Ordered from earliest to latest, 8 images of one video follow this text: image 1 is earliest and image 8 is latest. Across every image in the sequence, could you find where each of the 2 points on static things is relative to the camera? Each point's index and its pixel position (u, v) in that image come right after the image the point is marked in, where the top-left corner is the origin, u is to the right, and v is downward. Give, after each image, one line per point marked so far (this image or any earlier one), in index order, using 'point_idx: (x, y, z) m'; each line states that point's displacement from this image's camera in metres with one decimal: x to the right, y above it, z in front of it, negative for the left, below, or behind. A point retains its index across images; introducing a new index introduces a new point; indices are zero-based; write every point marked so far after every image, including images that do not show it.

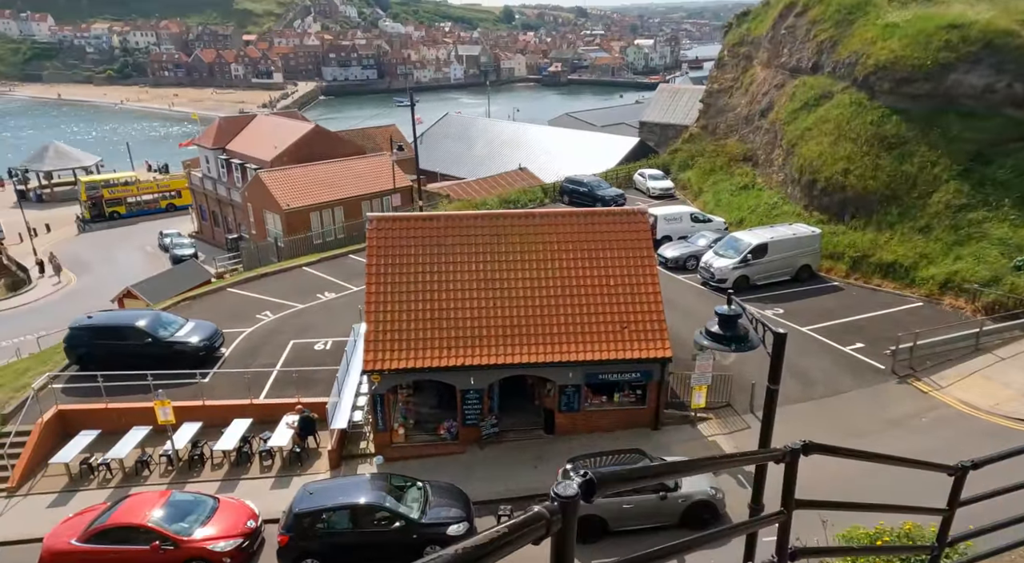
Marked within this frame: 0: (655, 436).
0: (+3.7, -3.9, +16.8) m
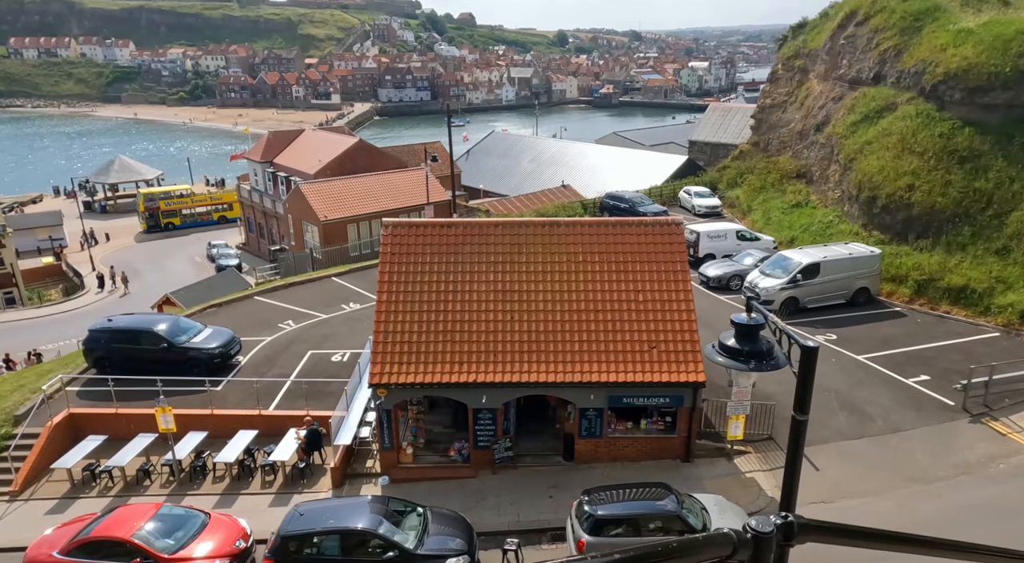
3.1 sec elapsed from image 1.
0: (+4.0, -4.3, +15.2) m
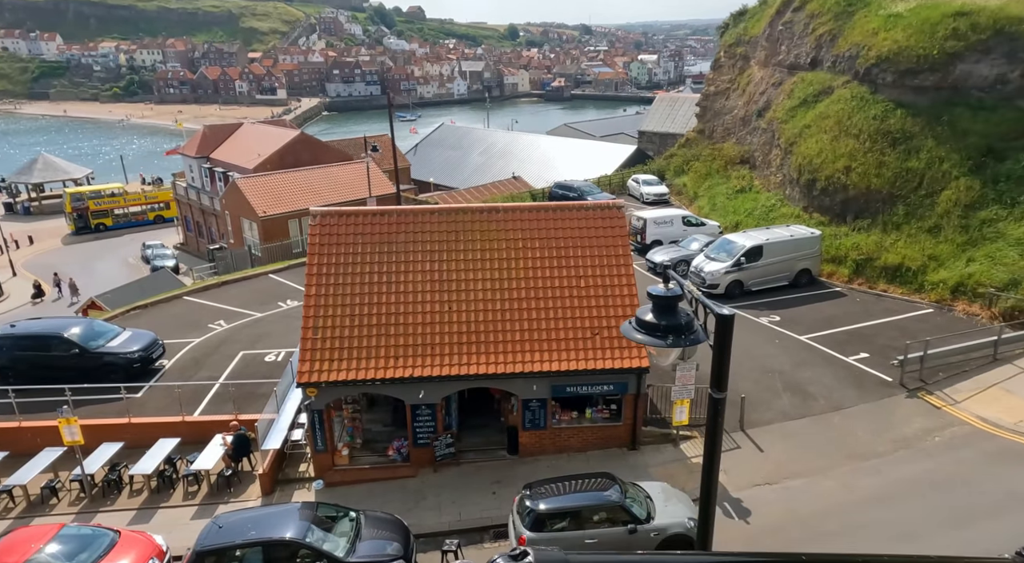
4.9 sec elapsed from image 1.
0: (+2.7, -3.9, +14.8) m
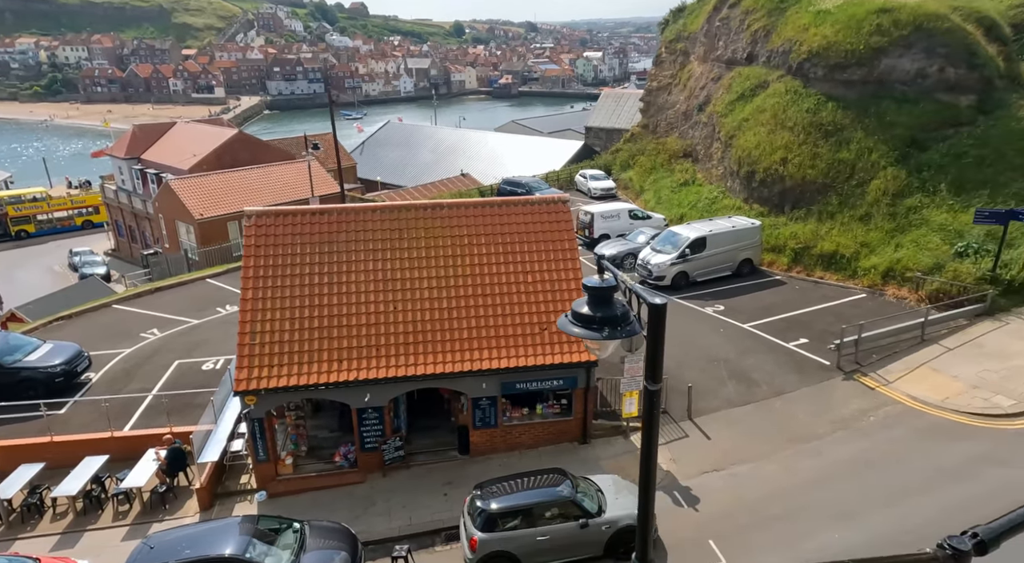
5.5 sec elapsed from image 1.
0: (+1.6, -3.8, +14.8) m
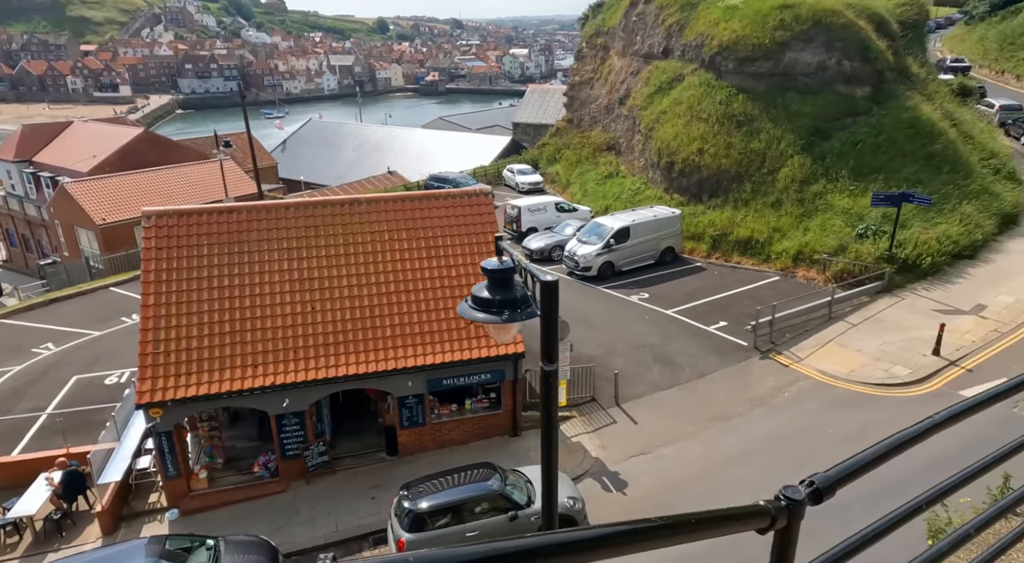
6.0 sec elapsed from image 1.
0: (0.0, -3.6, +14.8) m
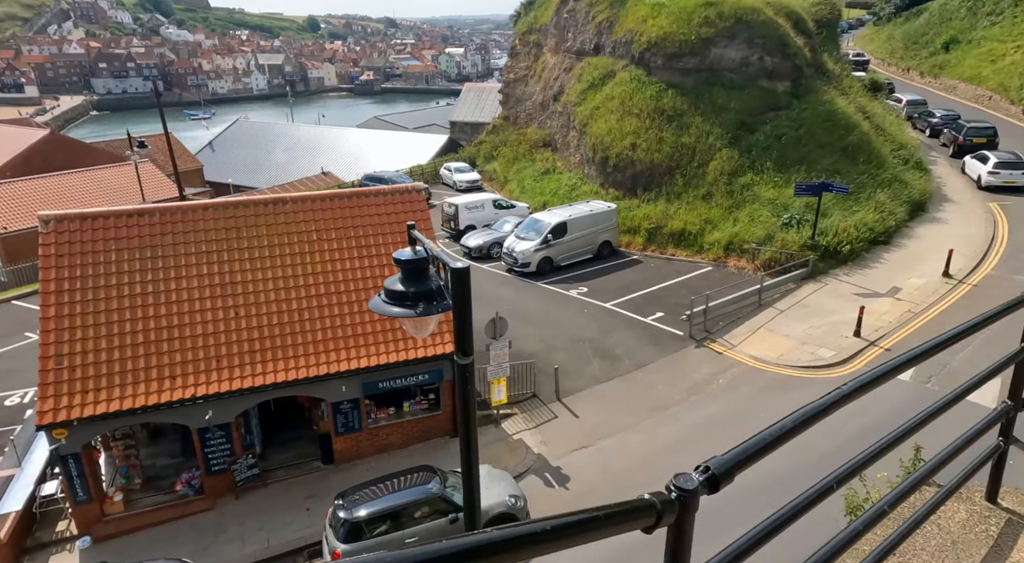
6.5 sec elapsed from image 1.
0: (-1.3, -3.6, +14.6) m
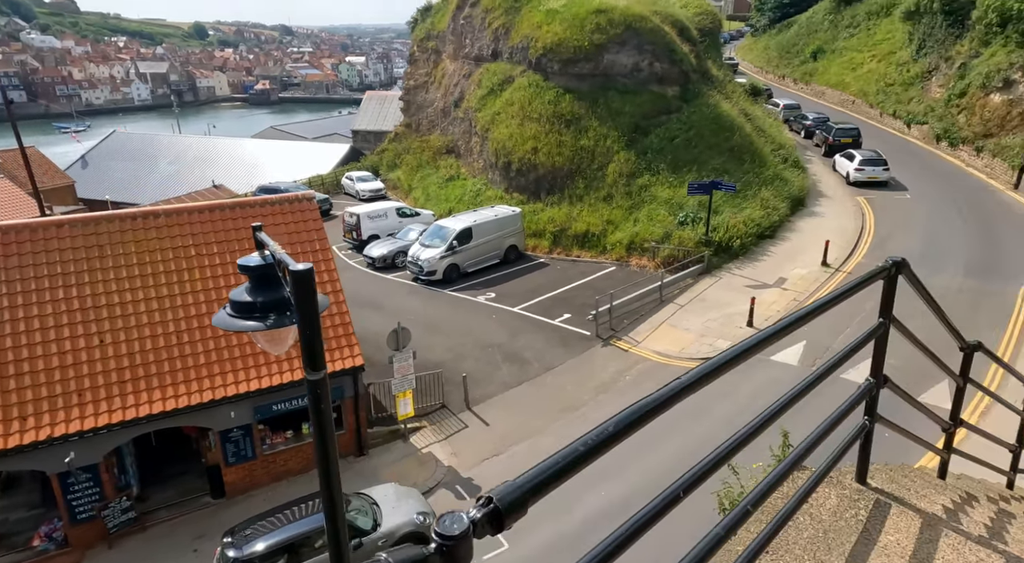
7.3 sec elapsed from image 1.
0: (-3.2, -3.8, +13.9) m
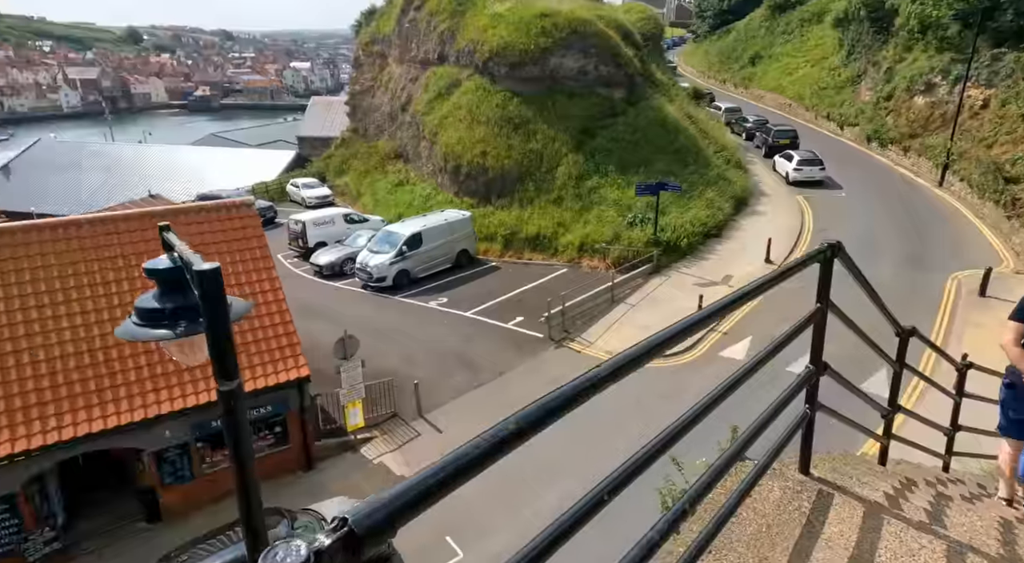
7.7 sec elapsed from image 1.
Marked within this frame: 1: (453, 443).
0: (-4.2, -4.0, +13.3) m
1: (-1.2, -3.5, +14.1) m
